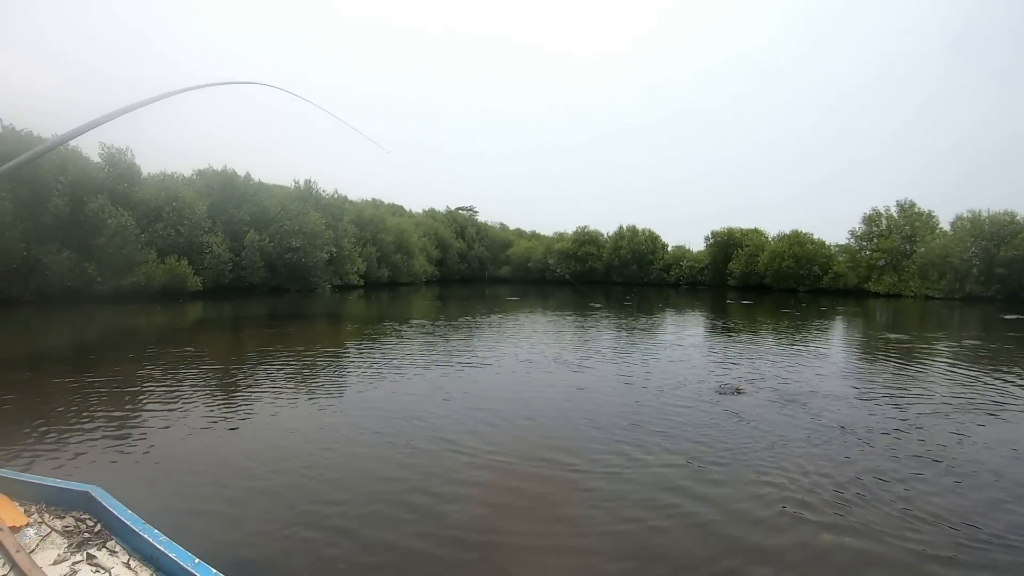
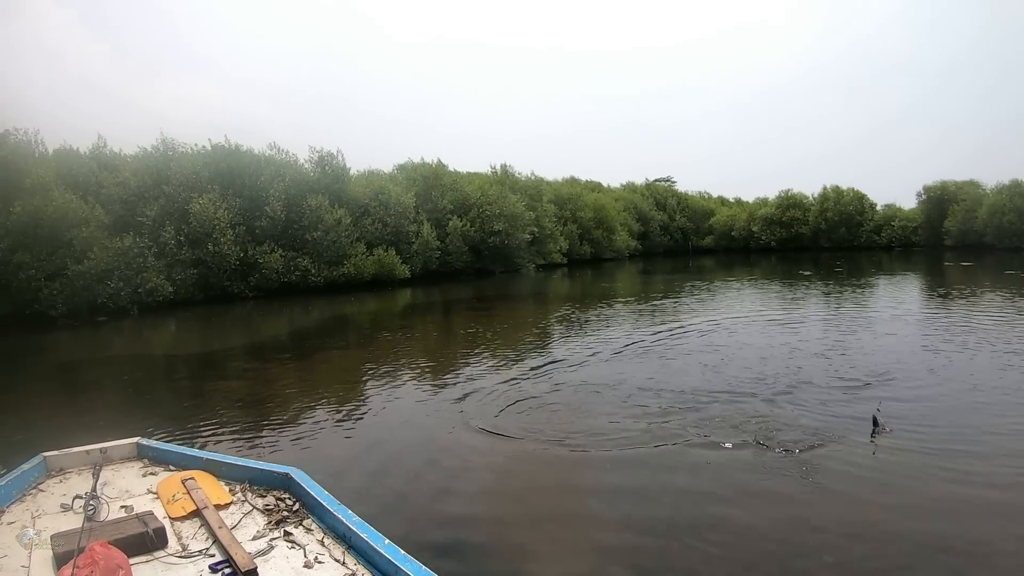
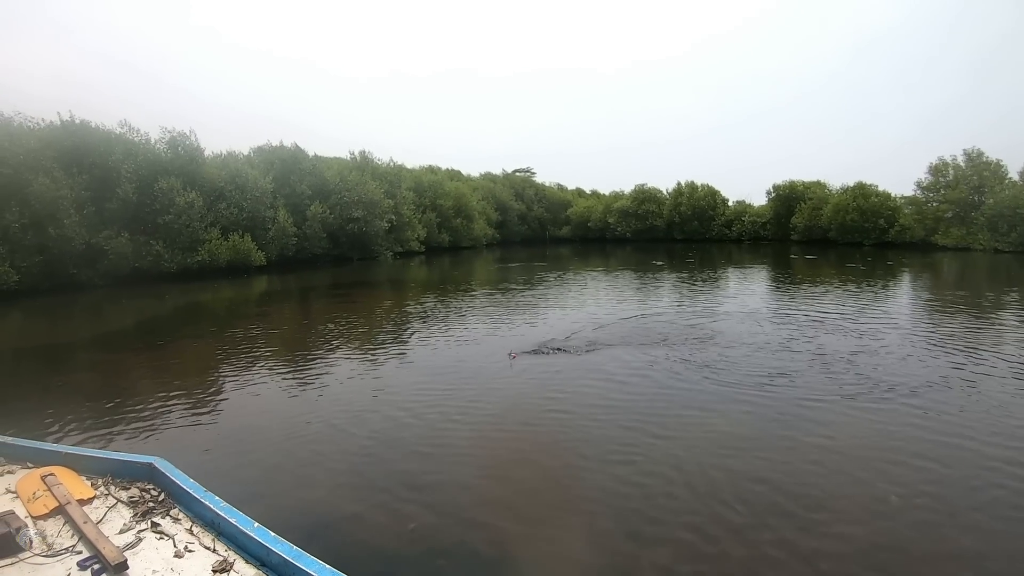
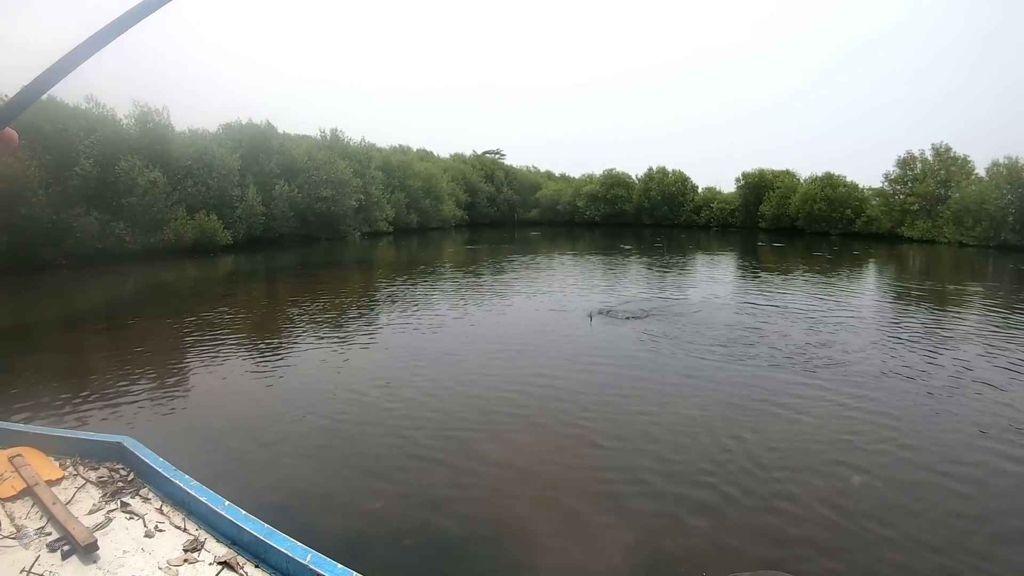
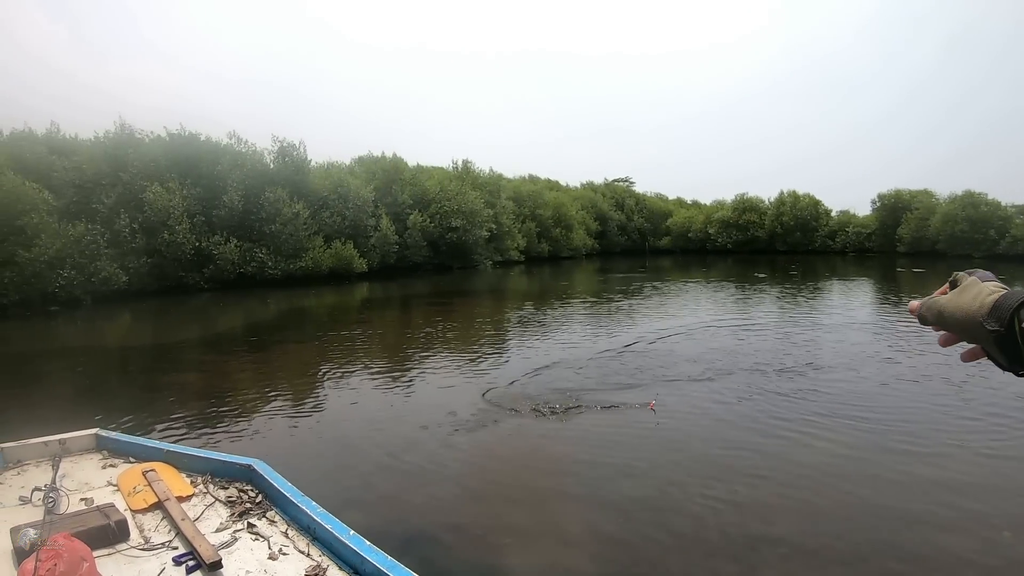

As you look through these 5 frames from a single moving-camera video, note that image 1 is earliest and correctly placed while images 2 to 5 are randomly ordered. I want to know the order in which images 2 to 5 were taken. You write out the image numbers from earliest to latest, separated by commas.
4, 3, 5, 2
